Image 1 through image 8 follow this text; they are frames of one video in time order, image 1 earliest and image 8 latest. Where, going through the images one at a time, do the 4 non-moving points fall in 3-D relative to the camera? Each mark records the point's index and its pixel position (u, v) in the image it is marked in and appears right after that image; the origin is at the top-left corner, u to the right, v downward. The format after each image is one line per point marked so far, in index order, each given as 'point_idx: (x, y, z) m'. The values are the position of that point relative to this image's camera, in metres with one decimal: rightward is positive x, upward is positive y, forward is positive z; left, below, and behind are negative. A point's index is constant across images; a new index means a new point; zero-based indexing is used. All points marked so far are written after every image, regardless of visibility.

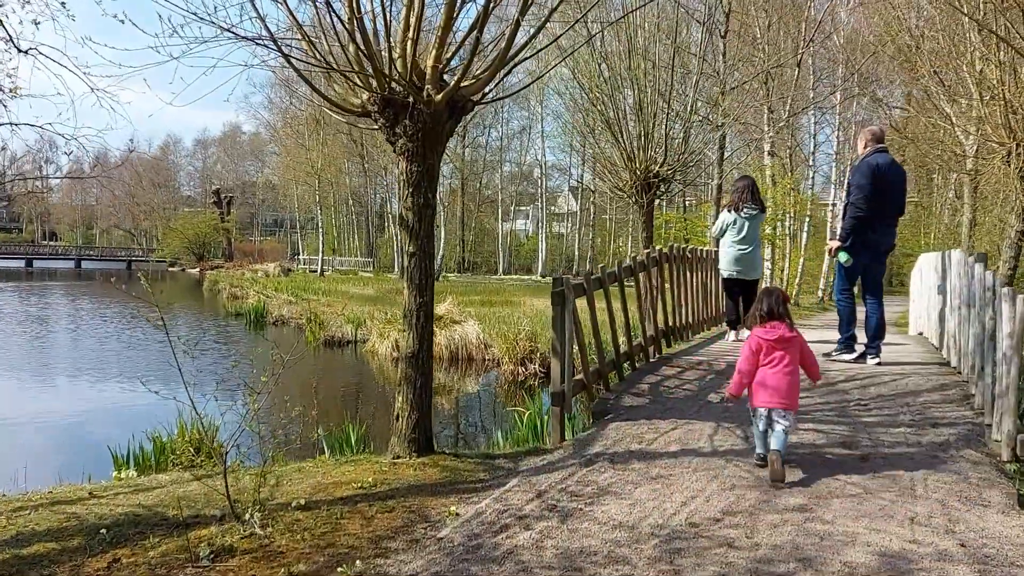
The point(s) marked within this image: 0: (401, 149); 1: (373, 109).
0: (-0.7, +0.8, +4.3) m
1: (-0.8, +1.1, +4.3) m
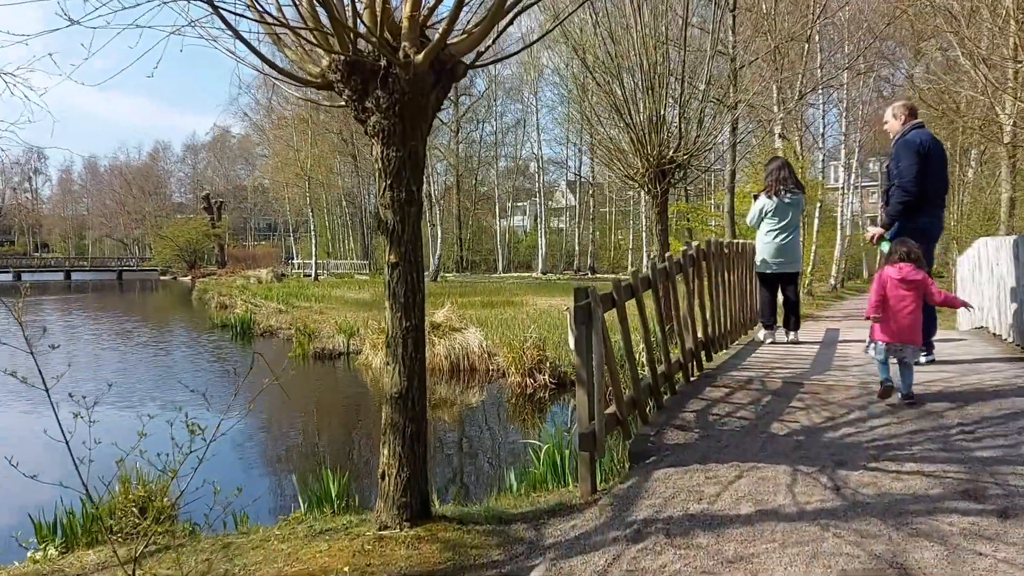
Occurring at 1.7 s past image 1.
0: (-0.6, +0.7, +3.4) m
1: (-0.8, +1.0, +3.4) m
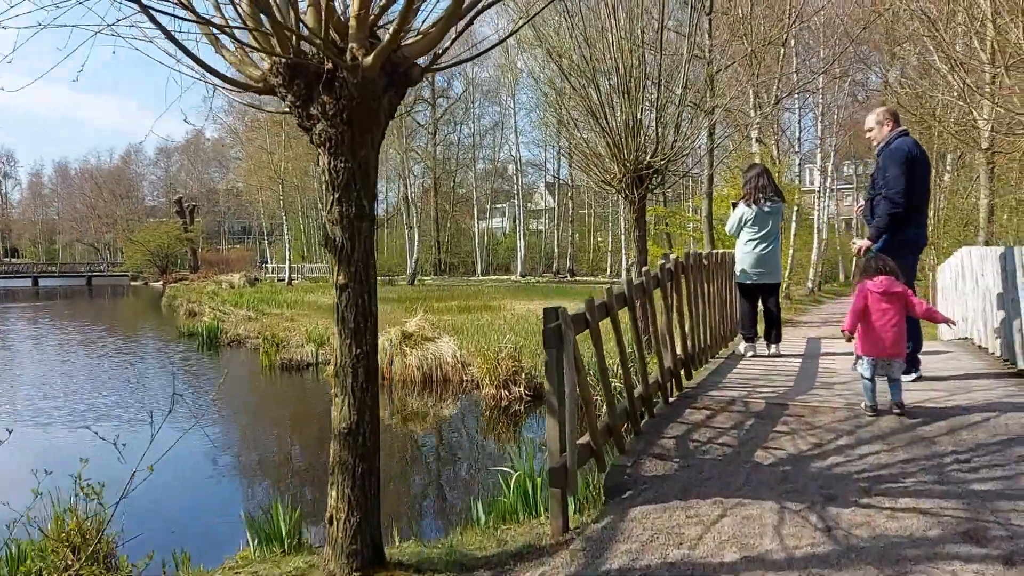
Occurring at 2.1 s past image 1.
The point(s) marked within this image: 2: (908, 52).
0: (-0.8, +0.6, +3.0) m
1: (-1.0, +0.9, +3.0) m
2: (+6.5, +3.9, +11.9) m
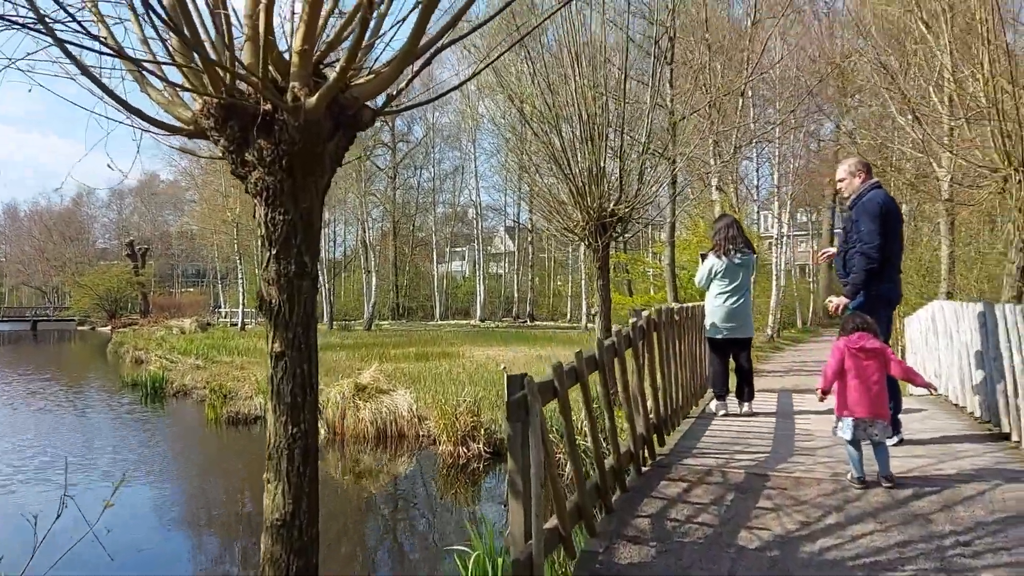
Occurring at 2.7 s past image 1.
0: (-1.0, +0.4, +2.7) m
1: (-1.1, +0.6, +2.7) m
2: (+5.9, +3.1, +12.1) m
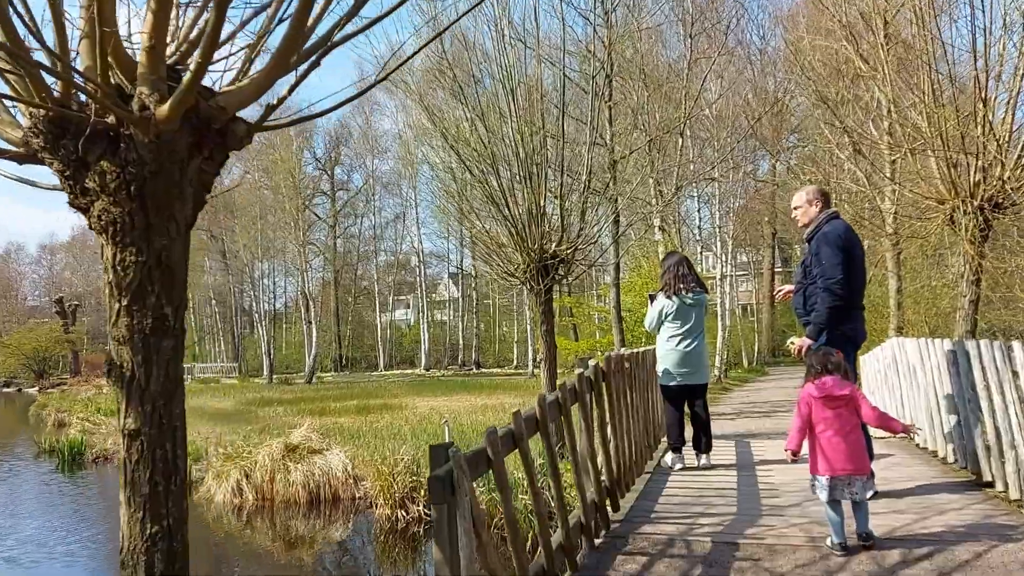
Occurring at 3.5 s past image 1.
0: (-1.2, +0.2, +2.1) m
1: (-1.4, +0.4, +2.1) m
2: (+4.9, +2.4, +12.2) m
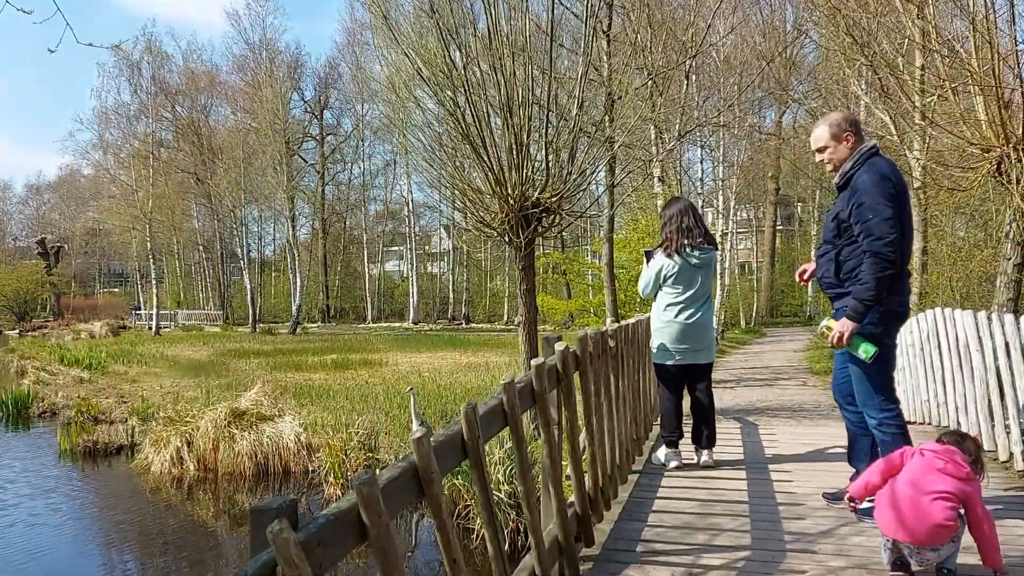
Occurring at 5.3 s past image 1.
0: (-1.4, +0.3, +1.0) m
1: (-1.6, +0.5, +1.0) m
2: (+4.6, +3.0, +10.9) m
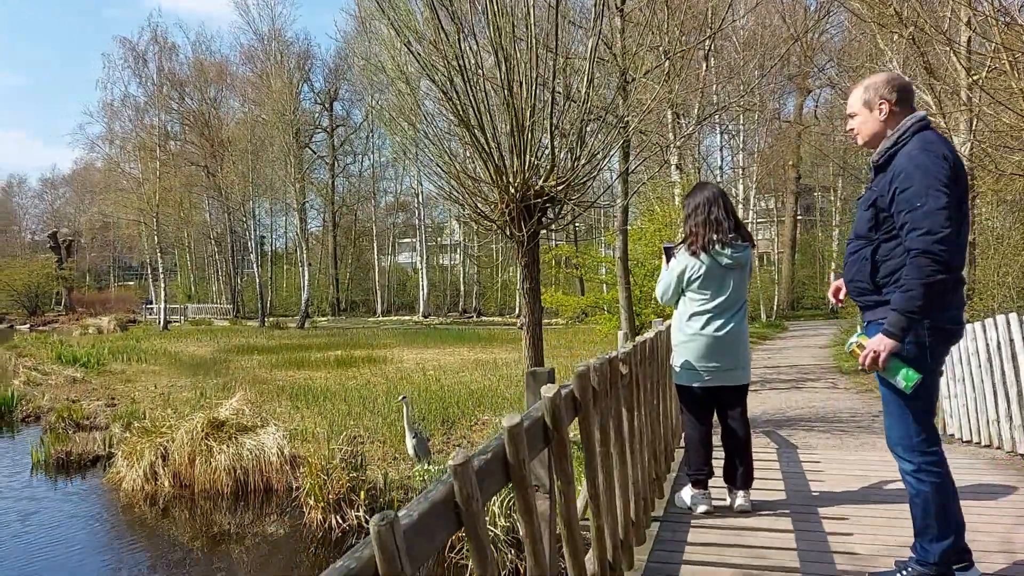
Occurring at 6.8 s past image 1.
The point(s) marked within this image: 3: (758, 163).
0: (-1.5, +0.2, +0.2) m
1: (-1.7, +0.5, +0.2) m
2: (+4.7, +3.1, +10.0) m
3: (+6.4, +3.3, +18.9) m
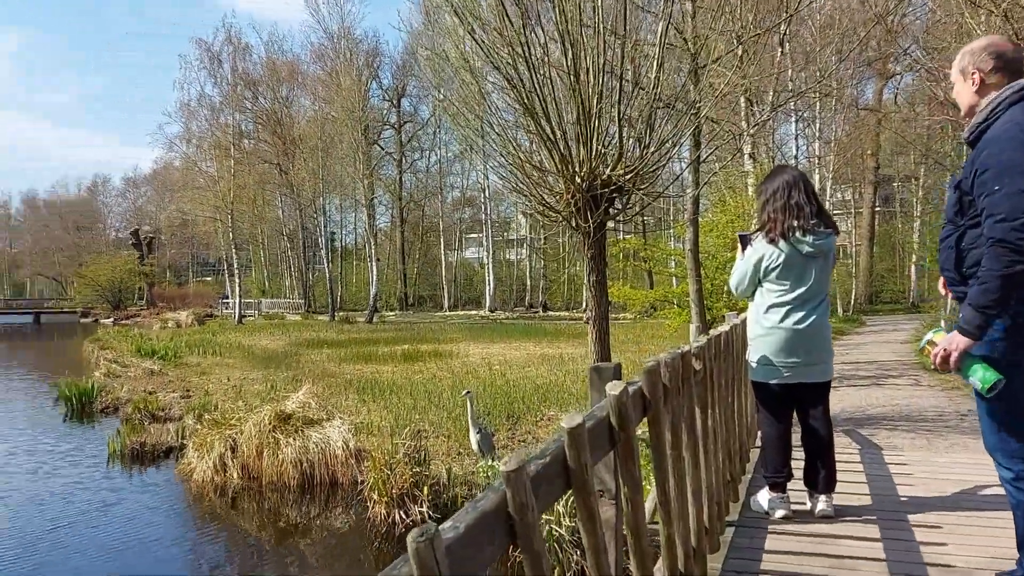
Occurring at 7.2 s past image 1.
0: (-1.5, +0.2, +0.2) m
1: (-1.7, +0.5, +0.2) m
2: (+5.6, +3.2, +9.3) m
3: (+8.1, +3.5, +18.1) m
